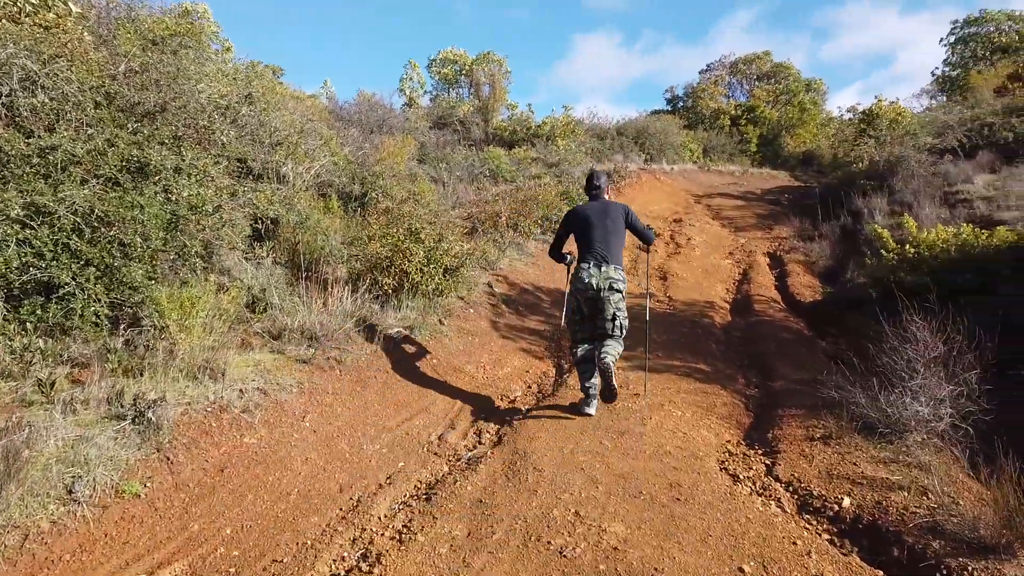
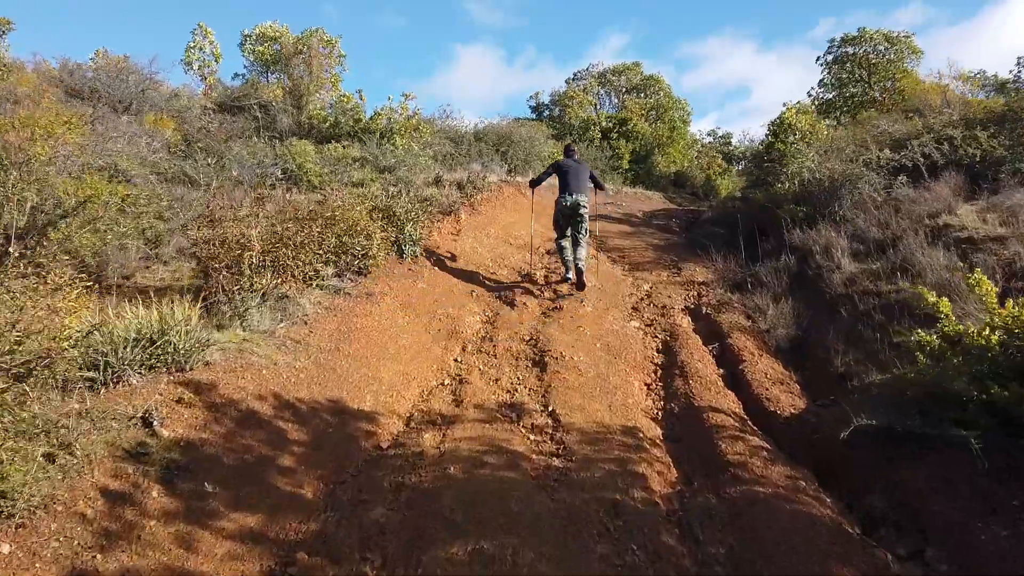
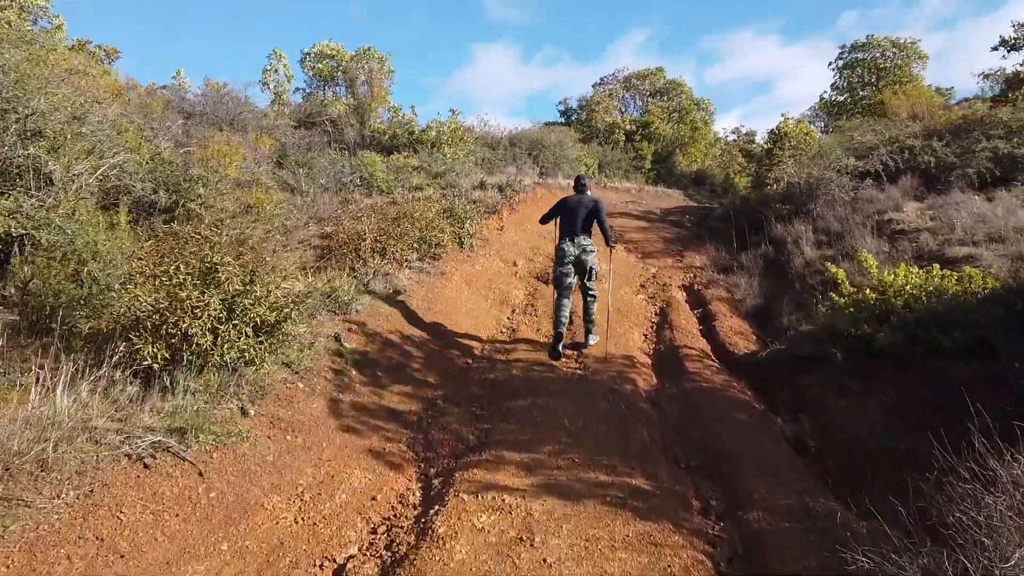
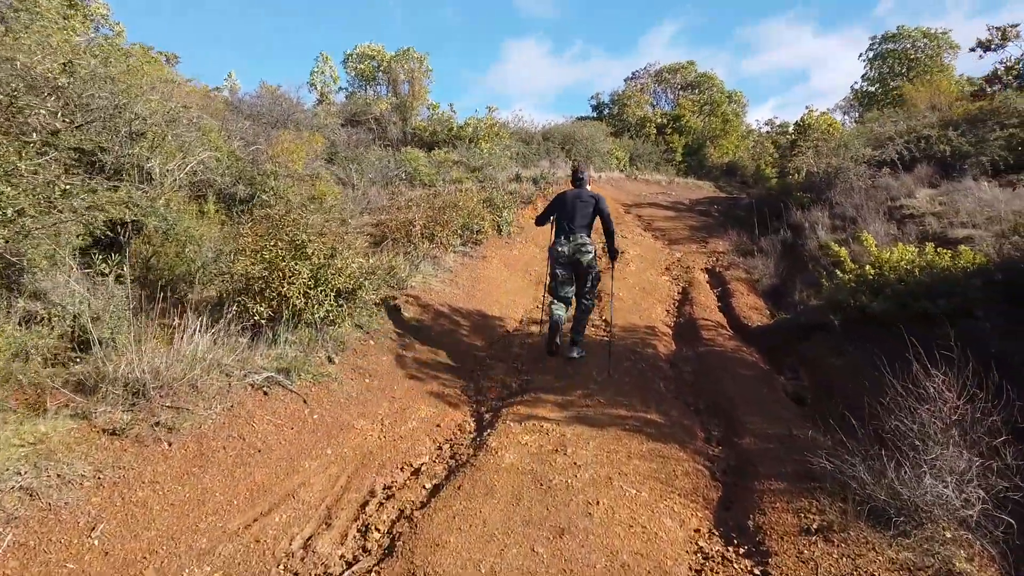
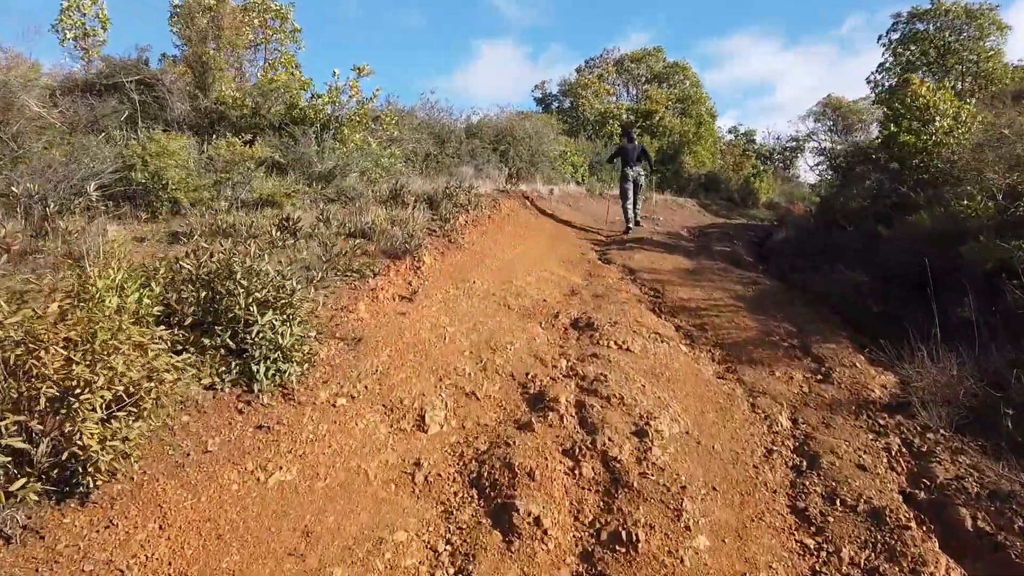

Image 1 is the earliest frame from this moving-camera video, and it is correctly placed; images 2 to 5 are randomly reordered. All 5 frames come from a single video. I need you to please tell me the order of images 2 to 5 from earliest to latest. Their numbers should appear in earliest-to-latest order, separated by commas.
4, 3, 2, 5
